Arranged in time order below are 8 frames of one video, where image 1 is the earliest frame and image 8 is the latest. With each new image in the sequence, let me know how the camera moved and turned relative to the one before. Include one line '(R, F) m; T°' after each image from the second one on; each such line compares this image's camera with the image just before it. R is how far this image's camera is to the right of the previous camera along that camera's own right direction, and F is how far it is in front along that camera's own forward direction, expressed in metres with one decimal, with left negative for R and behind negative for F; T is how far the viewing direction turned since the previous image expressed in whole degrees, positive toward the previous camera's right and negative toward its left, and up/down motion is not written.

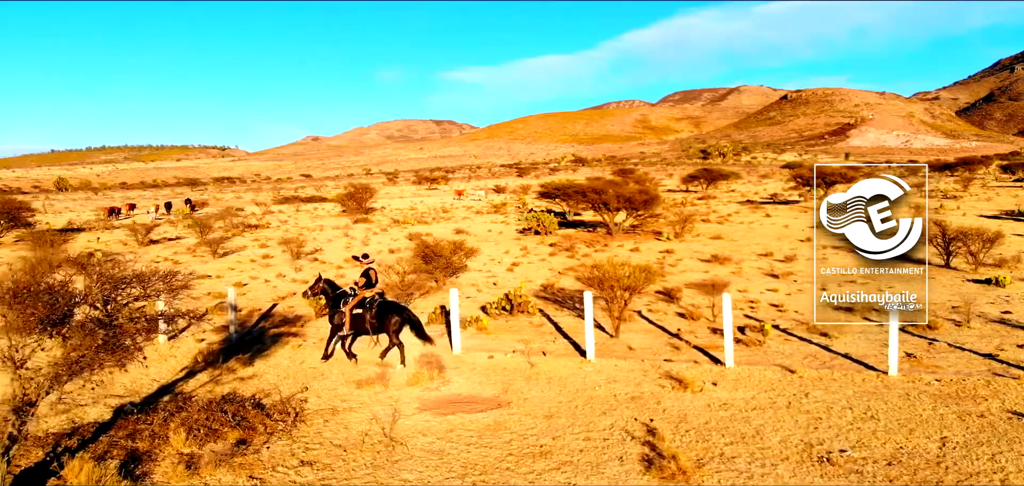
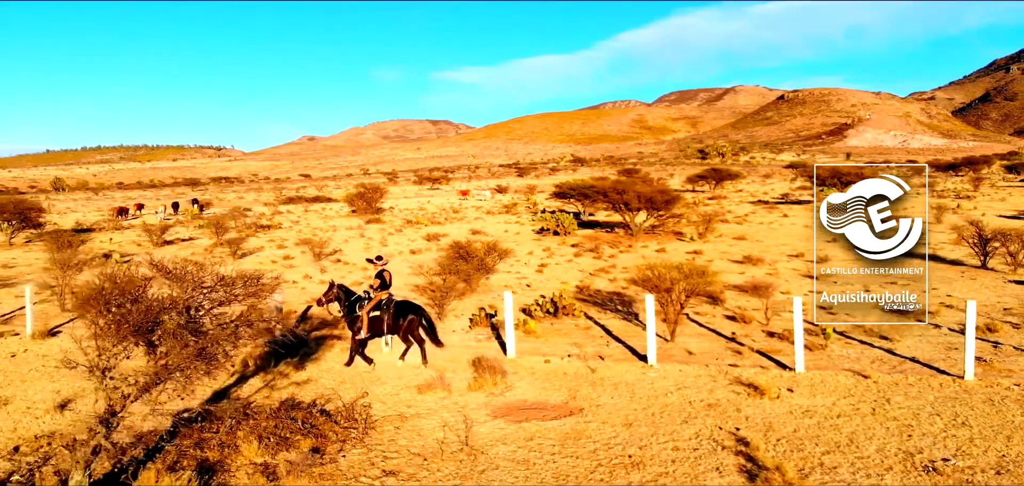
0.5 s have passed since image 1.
(-0.7, +0.3) m; 0°
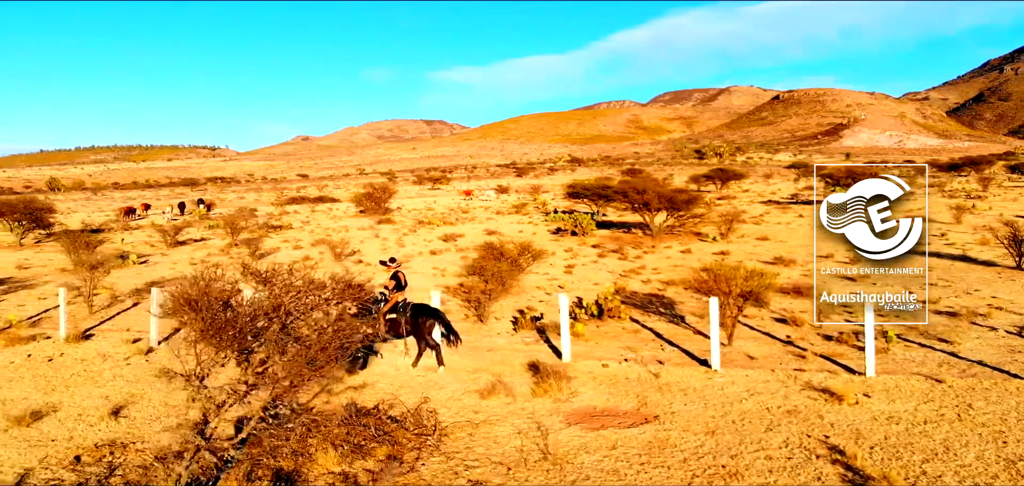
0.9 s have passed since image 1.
(-0.7, +0.2) m; 0°
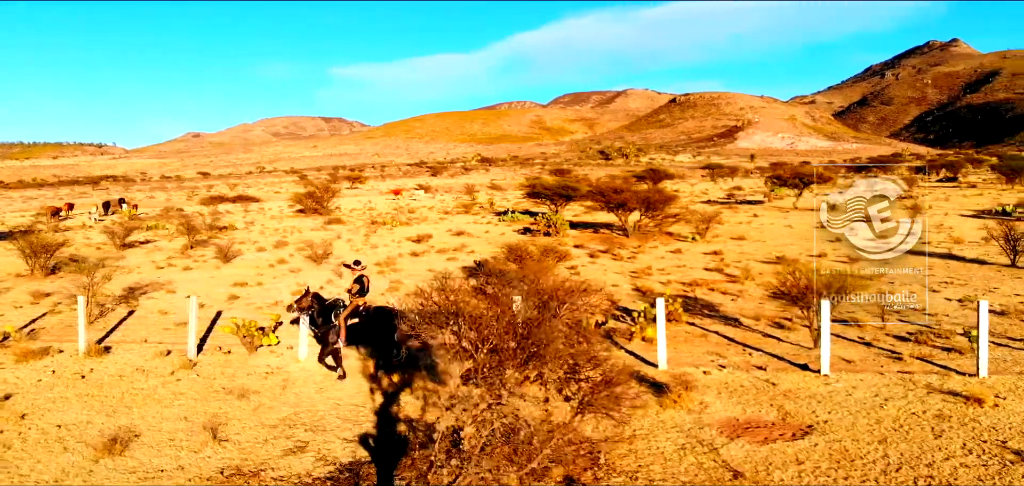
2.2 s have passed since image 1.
(-2.1, +0.6) m; +6°
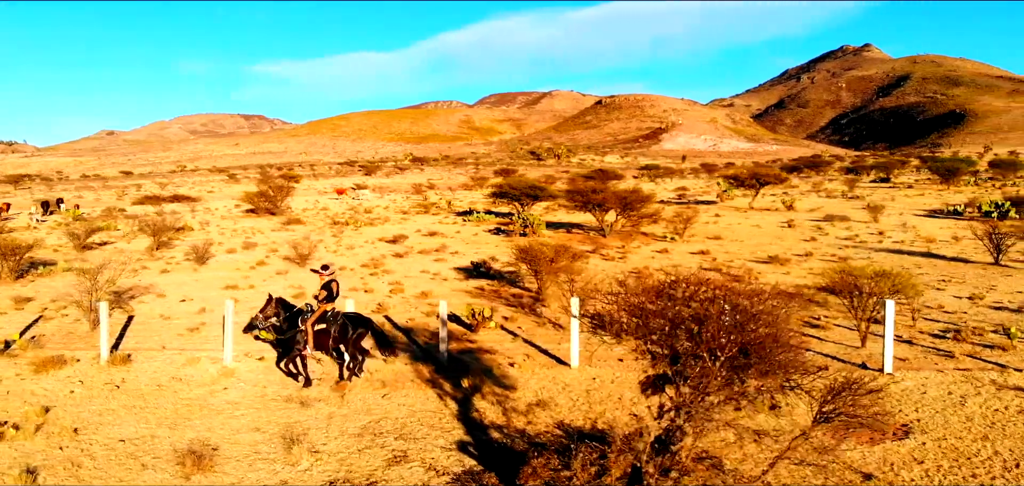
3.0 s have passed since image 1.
(-1.5, +0.3) m; +5°
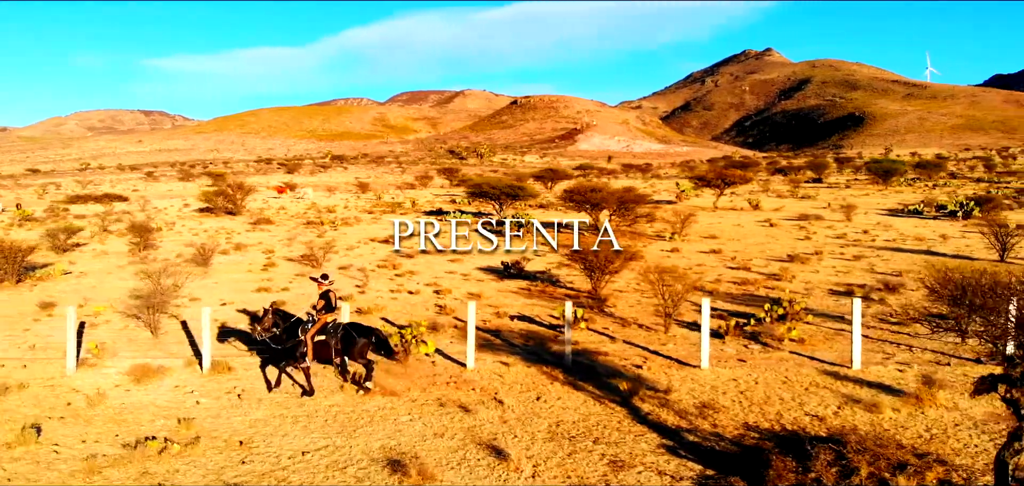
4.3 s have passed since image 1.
(-2.4, +0.2) m; +6°
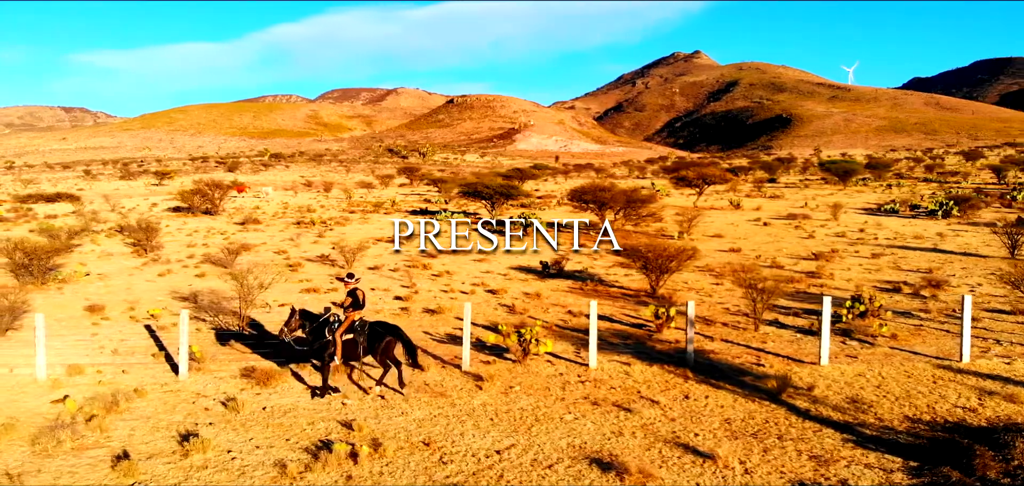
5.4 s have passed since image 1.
(-2.2, 0.0) m; +4°
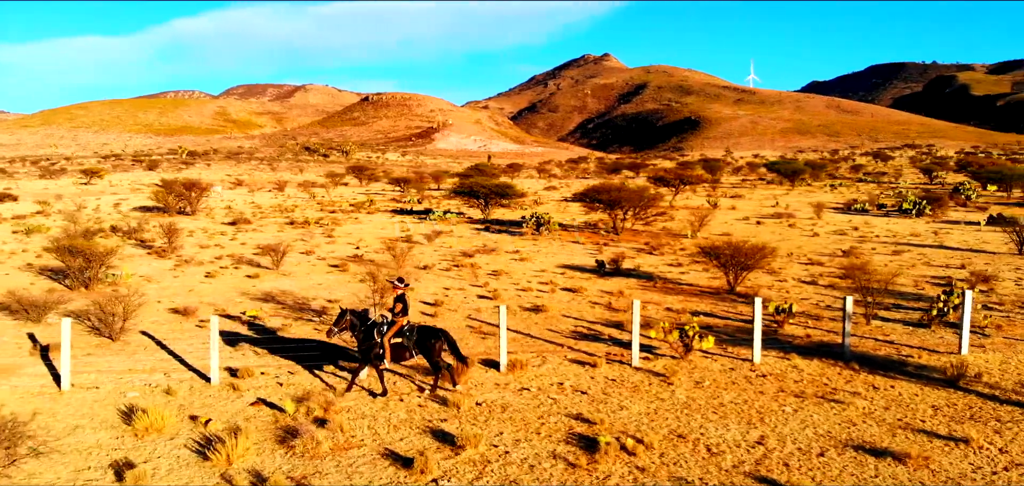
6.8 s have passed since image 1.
(-3.1, -0.2) m; +6°
